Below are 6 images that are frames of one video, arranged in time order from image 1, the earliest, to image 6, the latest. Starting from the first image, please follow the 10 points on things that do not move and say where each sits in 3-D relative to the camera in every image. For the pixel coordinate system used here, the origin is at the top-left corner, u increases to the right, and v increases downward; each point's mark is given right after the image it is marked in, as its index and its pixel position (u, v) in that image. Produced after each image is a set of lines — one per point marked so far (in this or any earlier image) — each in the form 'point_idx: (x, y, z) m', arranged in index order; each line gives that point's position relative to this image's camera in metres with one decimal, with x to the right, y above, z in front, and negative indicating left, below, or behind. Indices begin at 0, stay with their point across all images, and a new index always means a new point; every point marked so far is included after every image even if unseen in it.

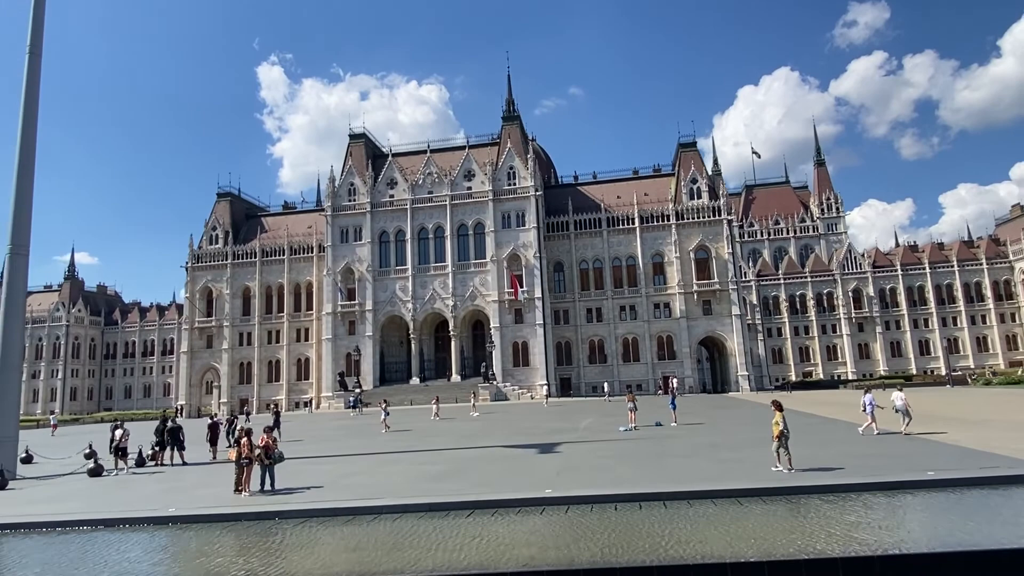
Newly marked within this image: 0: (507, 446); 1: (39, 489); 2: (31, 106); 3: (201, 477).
0: (-0.1, -4.1, +16.2) m
1: (-9.4, -4.0, +12.9) m
2: (-13.1, +5.0, +17.4) m
3: (-6.5, -4.1, +13.6) m
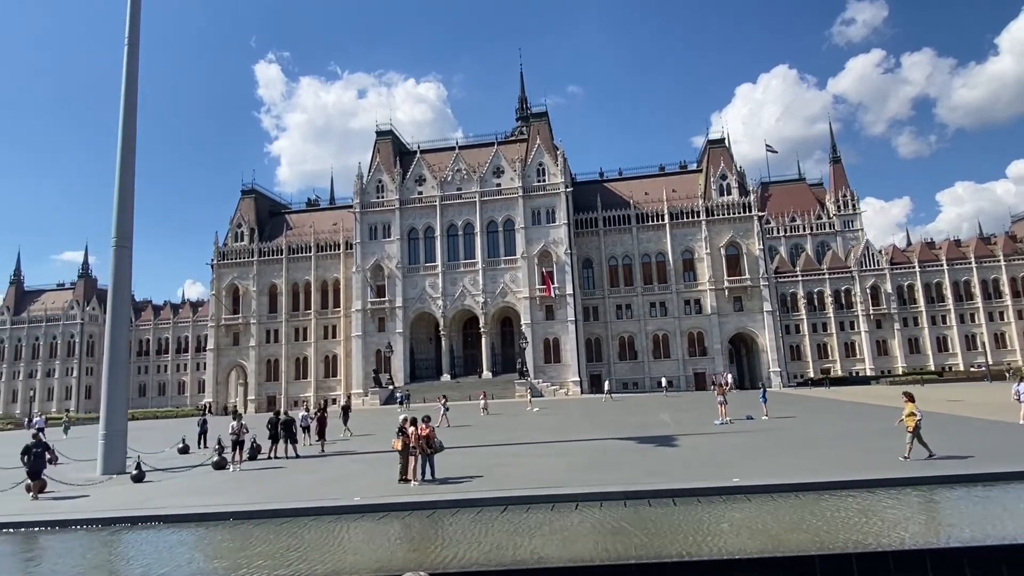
0: (+2.7, -3.9, +16.2) m
1: (-6.6, -3.9, +12.8) m
2: (-10.3, +5.2, +17.3) m
3: (-3.7, -3.9, +13.6) m
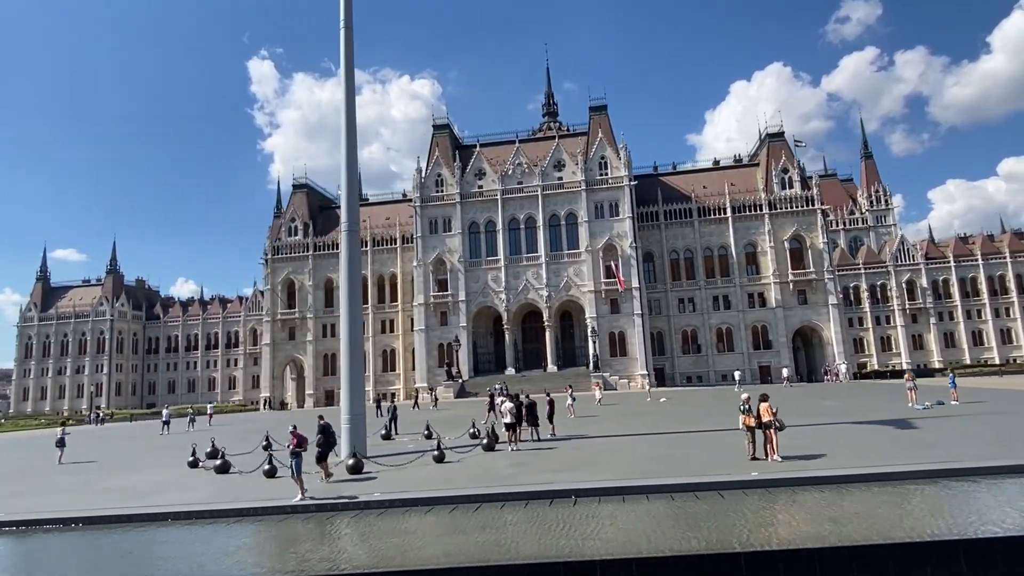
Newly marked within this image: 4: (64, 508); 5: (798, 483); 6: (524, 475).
0: (+8.7, -3.5, +16.3) m
1: (-0.6, -3.5, +12.8) m
2: (-4.4, +5.6, +17.2) m
3: (+2.2, -3.5, +13.6) m
4: (-8.2, -3.9, +11.6) m
5: (+4.6, -3.1, +10.3) m
6: (+0.2, -3.4, +11.6) m
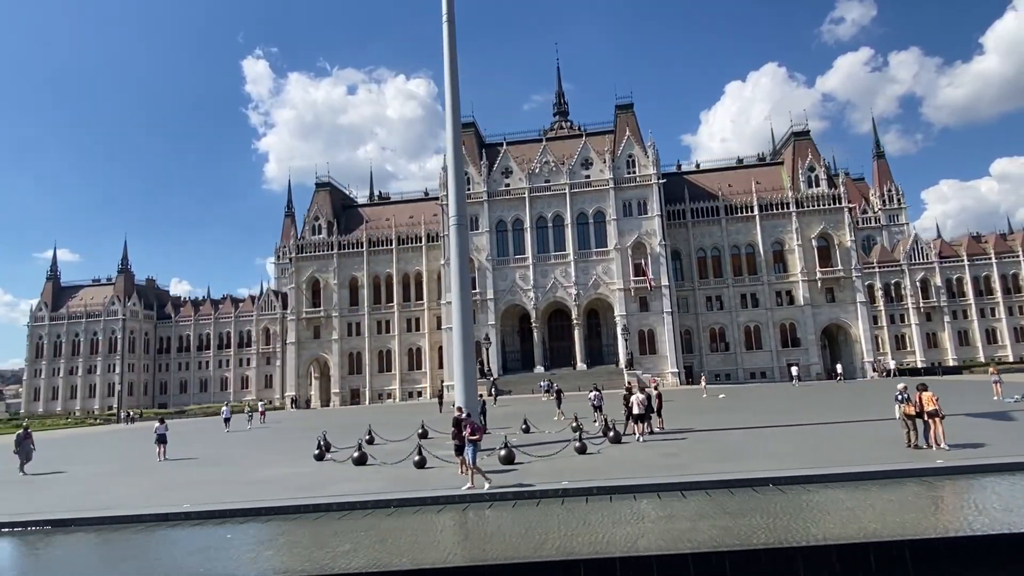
0: (+11.5, -3.3, +16.3) m
1: (+2.2, -3.3, +12.8) m
2: (-1.6, +5.7, +17.2) m
3: (+5.1, -3.3, +13.6) m
4: (-5.4, -3.8, +11.5) m
5: (+7.5, -3.0, +10.4) m
6: (+3.1, -3.3, +11.6) m
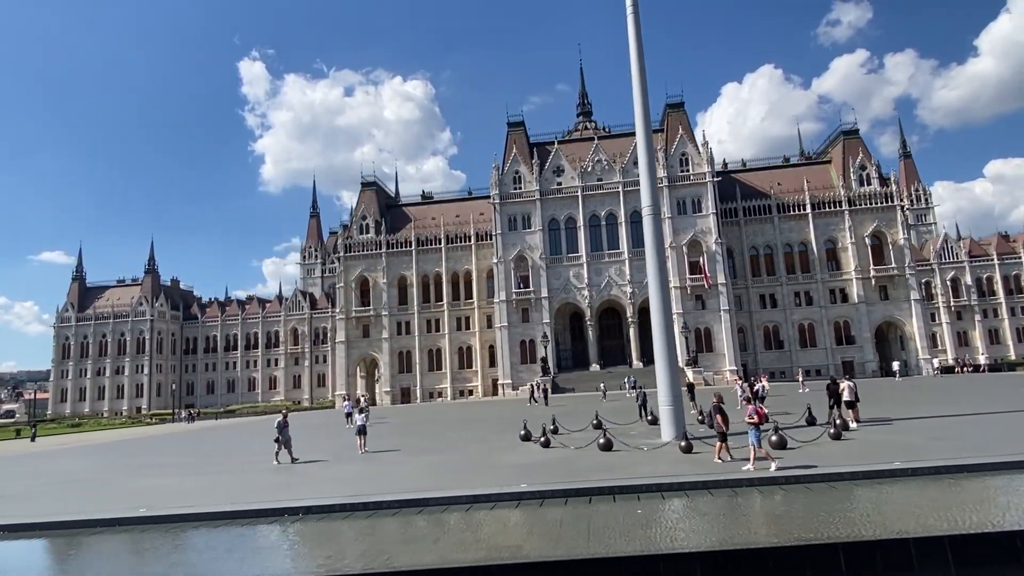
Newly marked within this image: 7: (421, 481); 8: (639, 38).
0: (+16.5, -3.0, +16.5) m
1: (+7.3, -3.0, +12.9) m
2: (+3.5, +6.0, +17.3) m
3: (+10.1, -3.0, +13.7) m
4: (-0.3, -3.5, +11.6) m
5: (+12.6, -2.7, +10.5) m
6: (+8.2, -3.0, +11.7) m
7: (-1.7, -3.6, +12.0) m
8: (+3.4, +6.8, +17.2) m
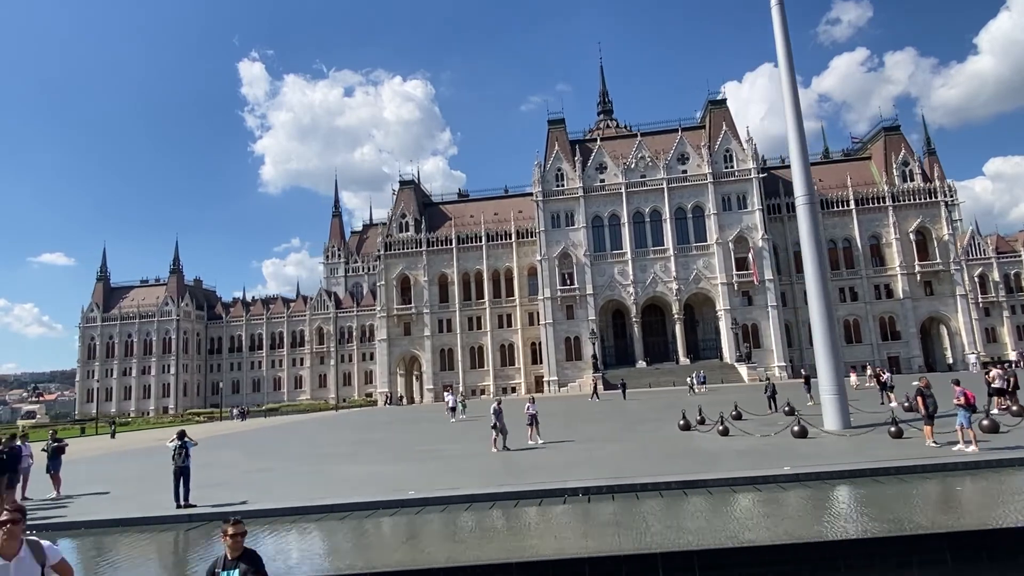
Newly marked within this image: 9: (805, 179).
0: (+20.6, -2.7, +16.6) m
1: (+11.4, -2.8, +13.0) m
2: (+7.5, +6.2, +17.3) m
3: (+14.2, -2.8, +13.8) m
4: (+3.8, -3.3, +11.7) m
5: (+16.6, -2.4, +10.7) m
6: (+12.2, -2.7, +11.8) m
7: (+2.4, -3.4, +12.0) m
8: (+7.4, +7.1, +17.3) m
9: (+7.6, +2.8, +16.6) m
